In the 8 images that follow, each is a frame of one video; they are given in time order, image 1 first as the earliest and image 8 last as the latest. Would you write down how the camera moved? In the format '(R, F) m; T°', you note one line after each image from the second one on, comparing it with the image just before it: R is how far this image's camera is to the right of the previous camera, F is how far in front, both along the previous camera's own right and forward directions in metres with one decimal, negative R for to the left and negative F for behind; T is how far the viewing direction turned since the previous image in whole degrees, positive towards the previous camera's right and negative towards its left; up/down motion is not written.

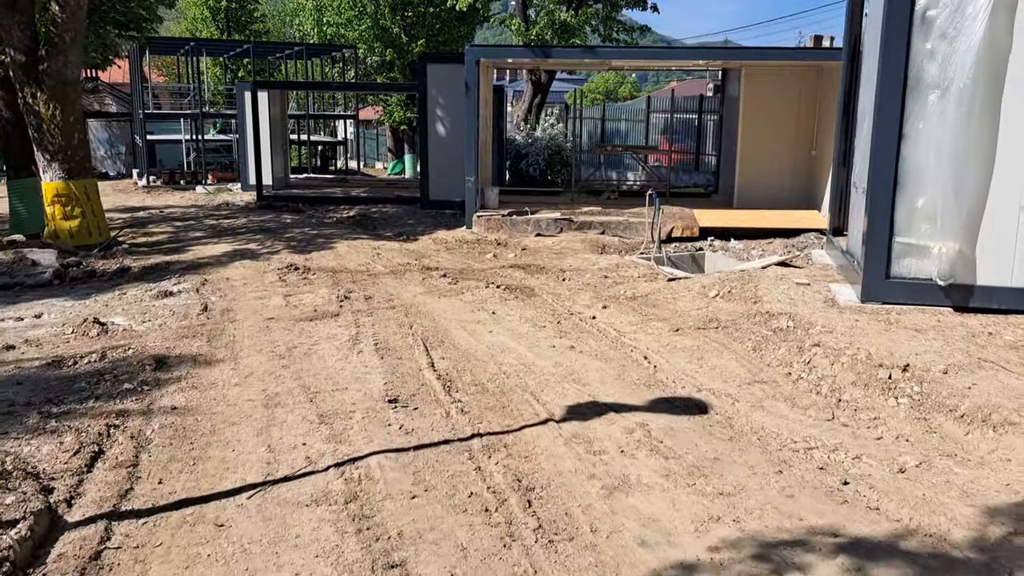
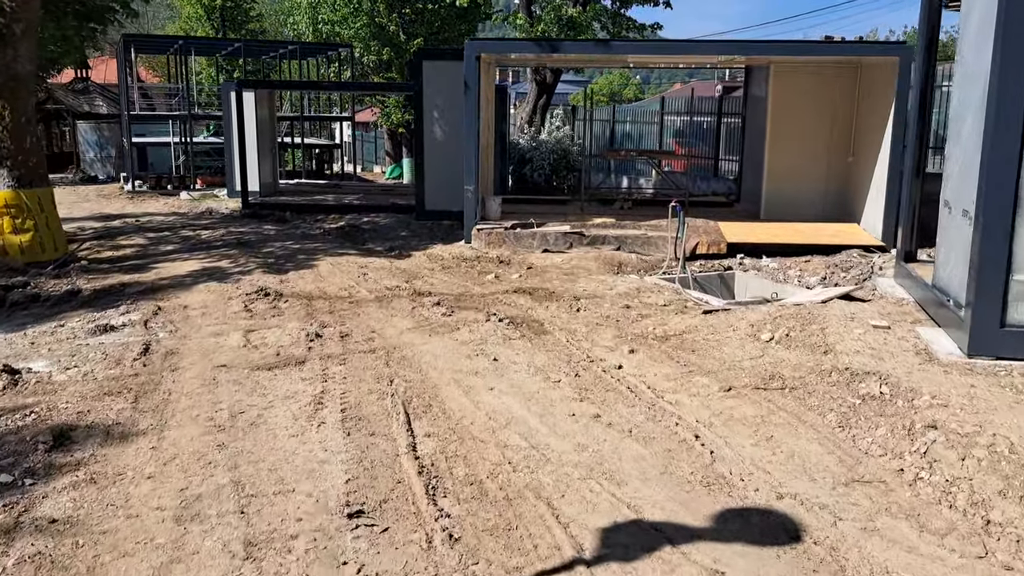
(0.0, +1.4) m; 0°
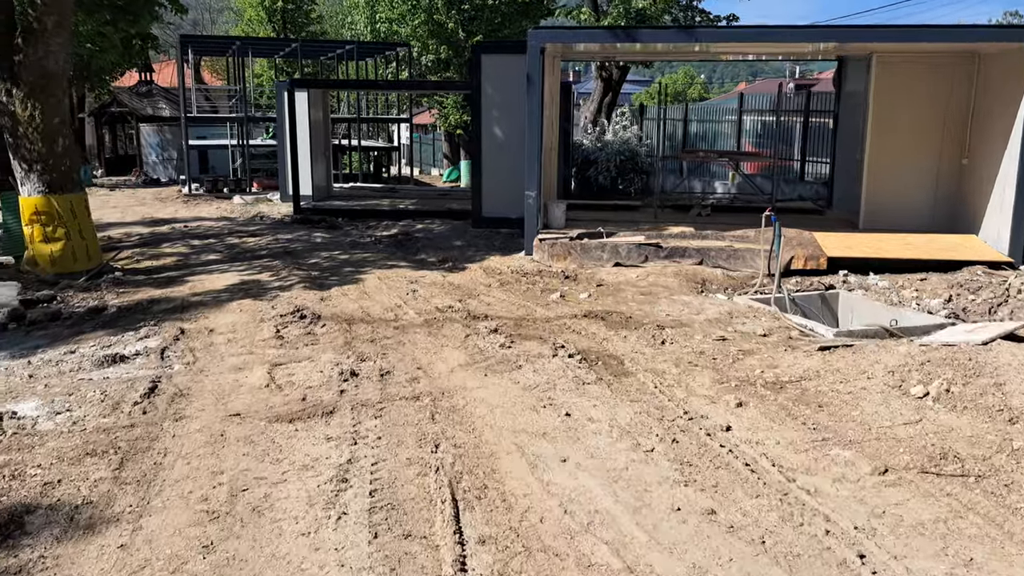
(-0.1, +1.2) m; -4°
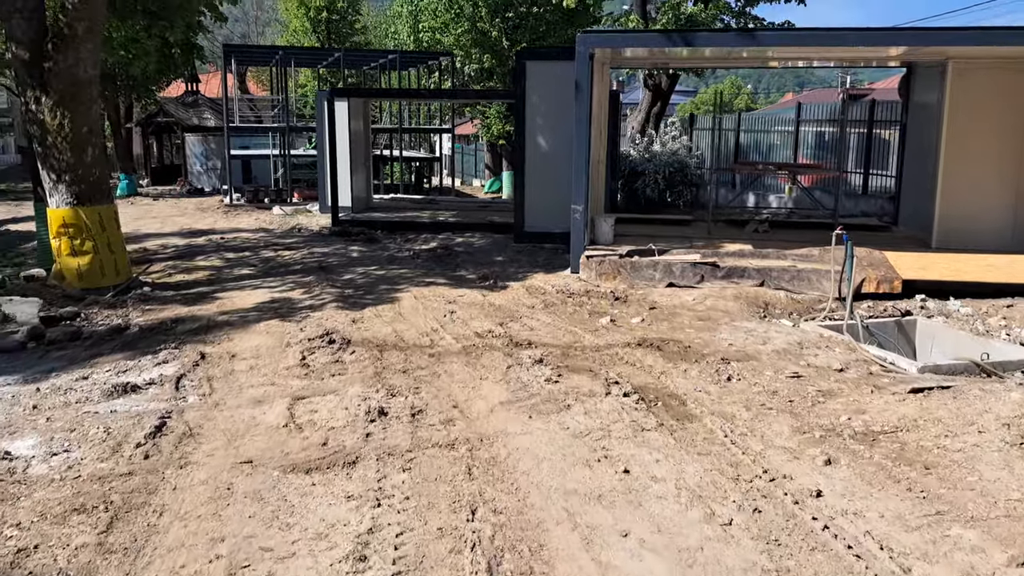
(-0.1, +0.6) m; -3°
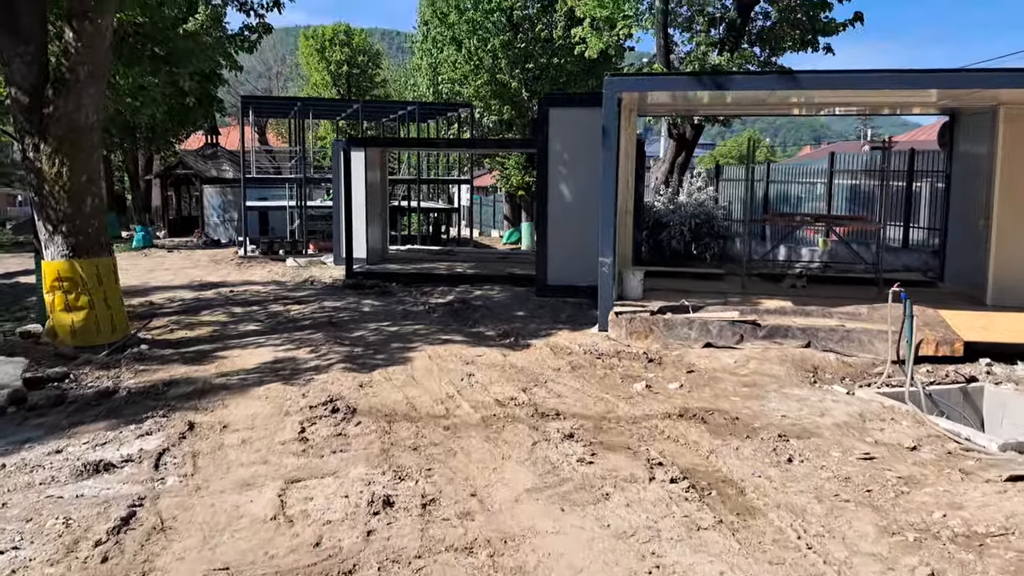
(-0.1, +0.7) m; -1°
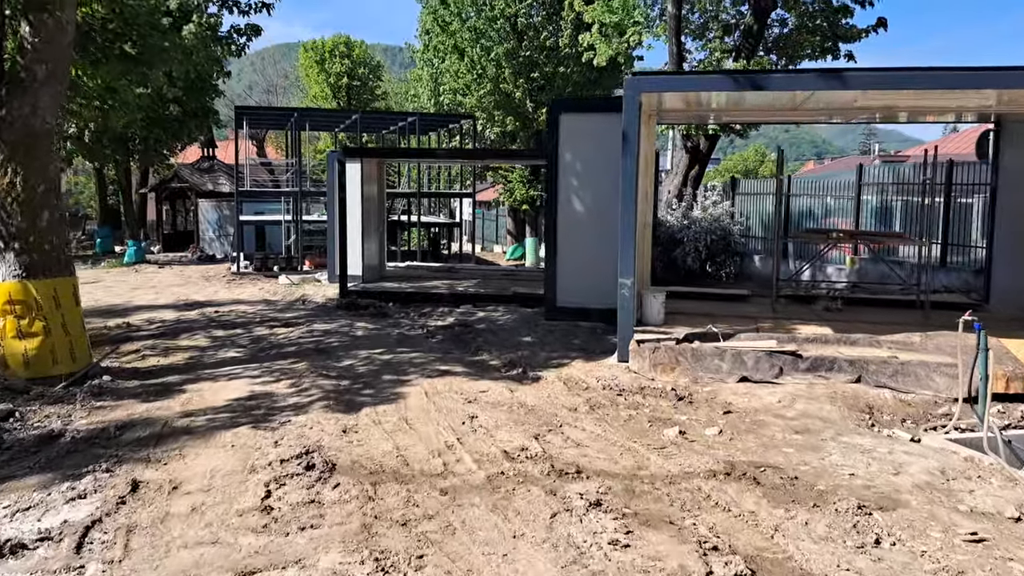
(-0.1, +1.0) m; 0°
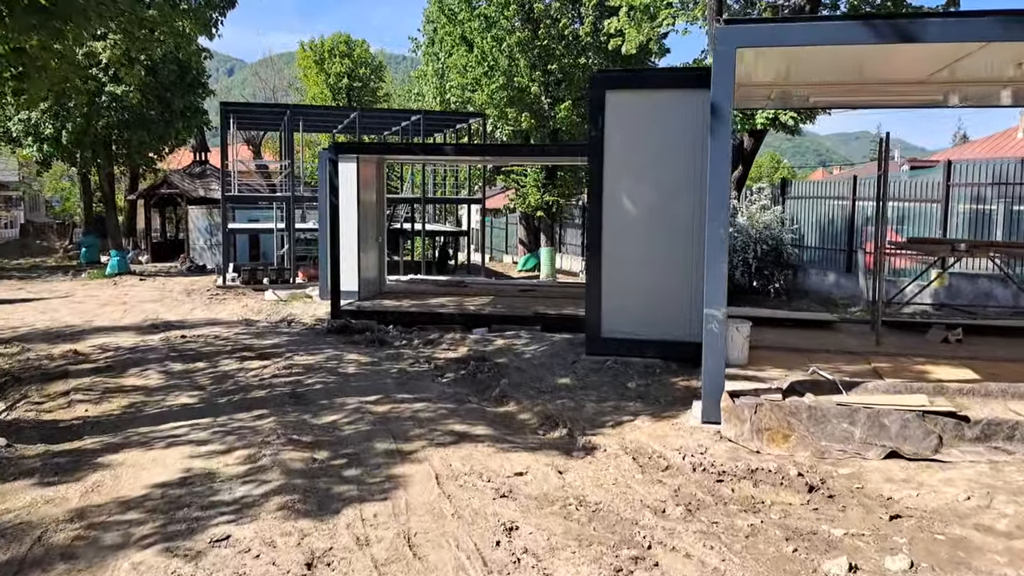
(-0.3, +2.2) m; 0°
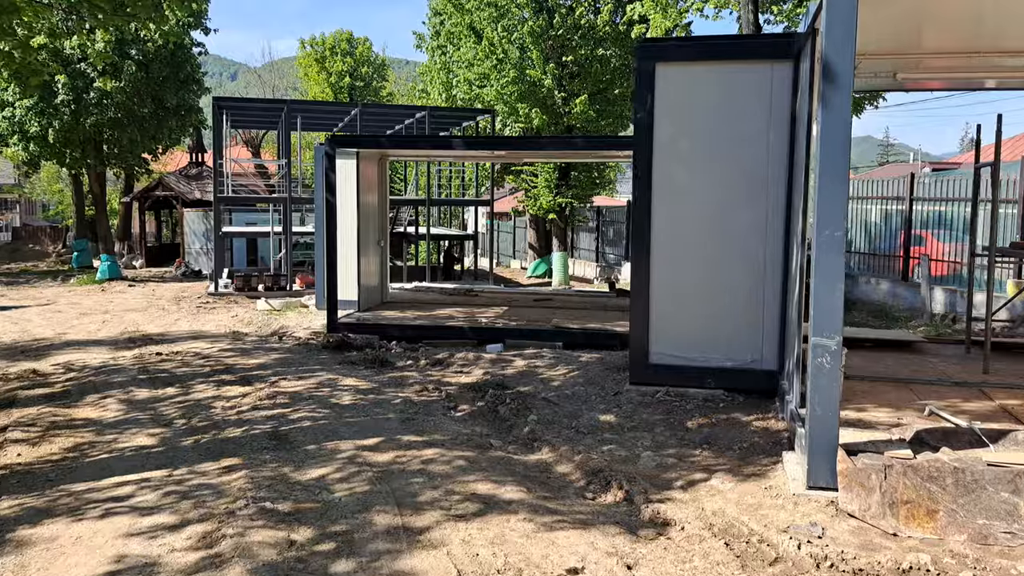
(-0.2, +1.4) m; 0°
